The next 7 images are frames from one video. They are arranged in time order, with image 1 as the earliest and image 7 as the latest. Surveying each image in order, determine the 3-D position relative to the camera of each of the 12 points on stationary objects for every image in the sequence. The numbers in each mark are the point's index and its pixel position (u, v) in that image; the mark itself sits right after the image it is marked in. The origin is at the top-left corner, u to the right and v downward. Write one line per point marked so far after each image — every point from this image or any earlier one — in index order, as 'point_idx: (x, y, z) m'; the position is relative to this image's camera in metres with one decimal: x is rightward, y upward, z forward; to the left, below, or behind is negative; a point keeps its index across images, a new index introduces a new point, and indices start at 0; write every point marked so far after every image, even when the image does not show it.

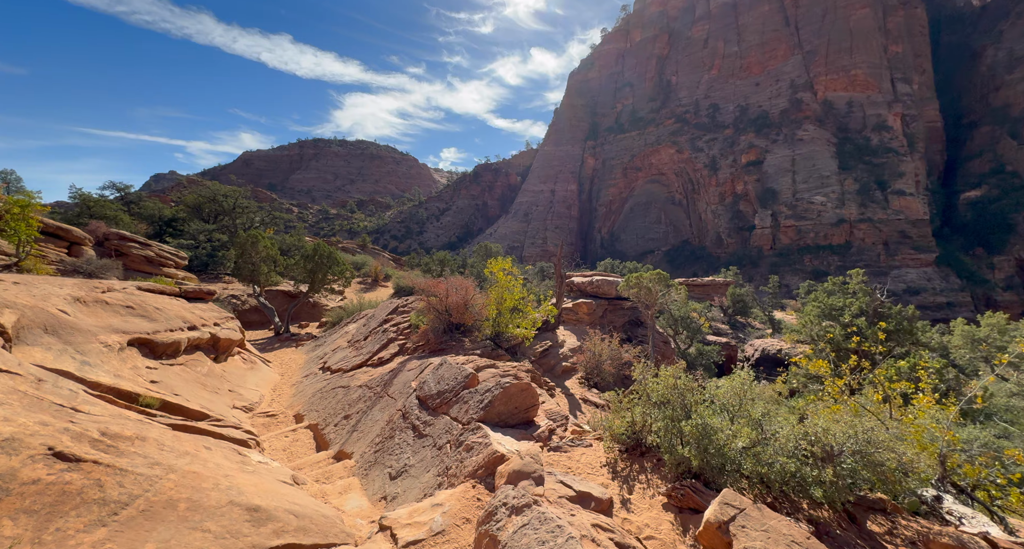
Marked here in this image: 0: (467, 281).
0: (-1.2, -0.2, +12.2) m
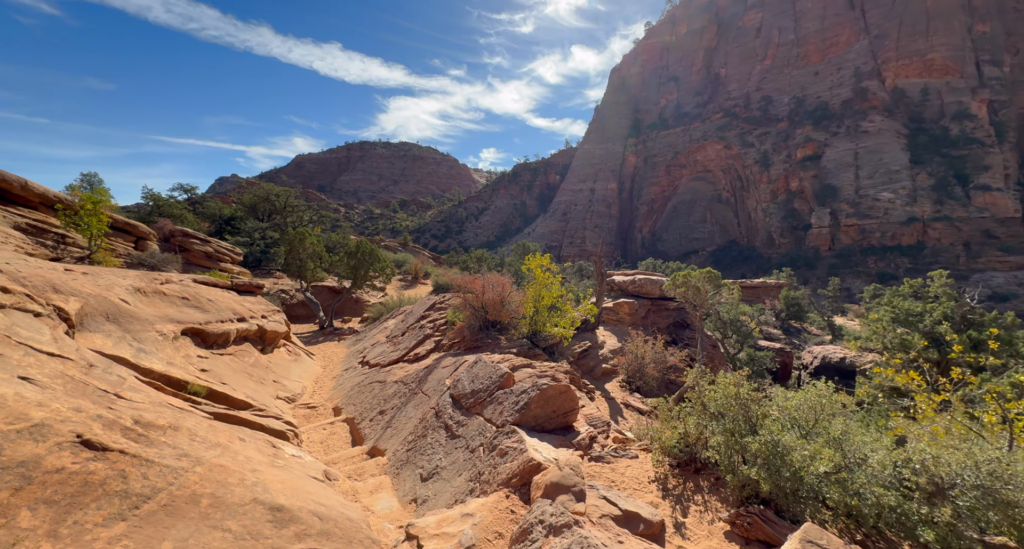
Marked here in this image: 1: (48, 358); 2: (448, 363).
0: (-0.2, -0.1, +11.9) m
1: (-5.6, -1.0, +5.8) m
2: (-1.3, -1.8, +9.6) m
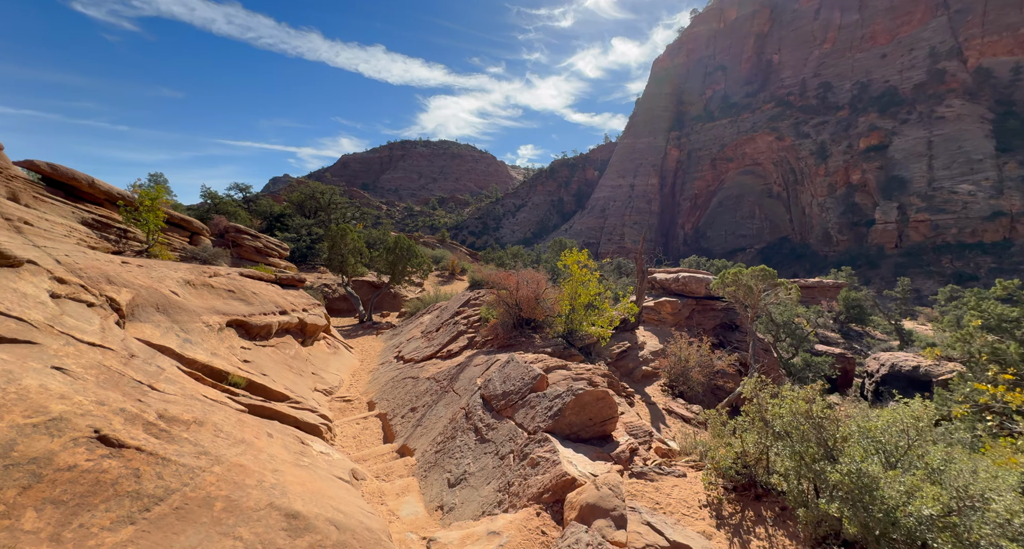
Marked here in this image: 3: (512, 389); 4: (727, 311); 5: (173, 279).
0: (+0.7, 0.0, +11.5) m
1: (-5.2, -0.9, +5.8) m
2: (-0.6, -1.7, +9.3) m
3: (0.0, -1.6, +6.5) m
4: (+6.3, -1.1, +13.8) m
5: (-8.9, -0.1, +12.6) m
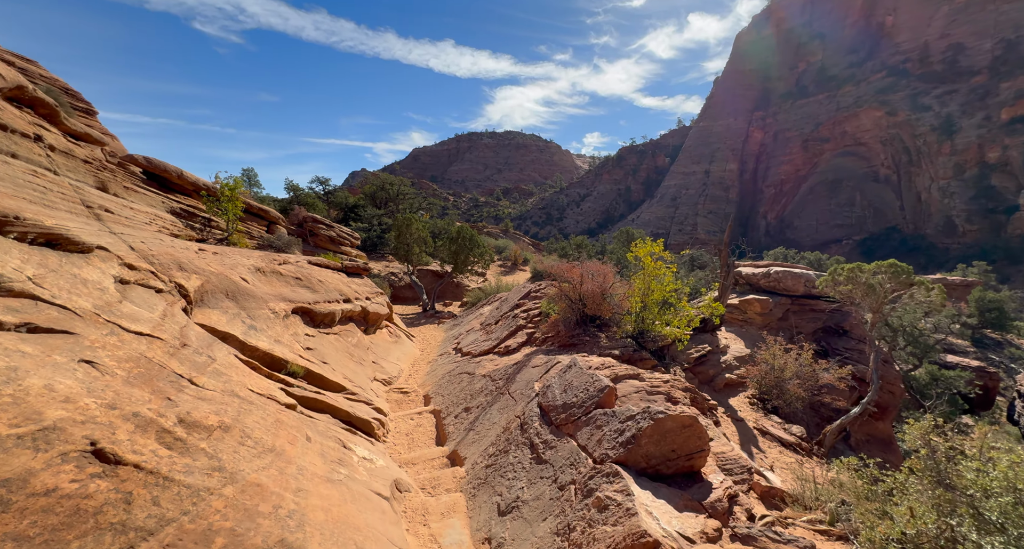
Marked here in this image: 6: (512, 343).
0: (+2.1, +0.2, +10.4) m
1: (-4.5, -0.7, +5.6) m
2: (+0.5, -1.6, +8.5) m
3: (+0.7, -1.5, +5.6) m
4: (+8.0, -1.0, +12.0) m
5: (-7.3, +0.2, +12.8) m
6: (0.0, -1.7, +11.9) m
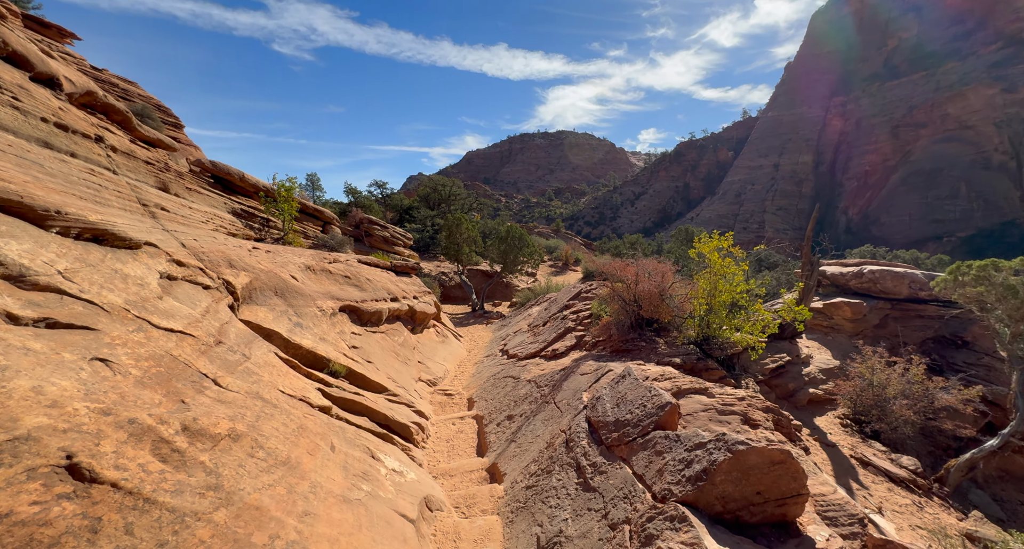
0: (+3.0, +0.2, +9.5) m
1: (-4.0, -0.7, +5.4) m
2: (+1.2, -1.5, +7.7) m
3: (+1.2, -1.4, +4.8) m
4: (+9.1, -1.0, +10.4) m
5: (-6.0, +0.3, +12.8) m
6: (+1.1, -1.7, +11.2) m
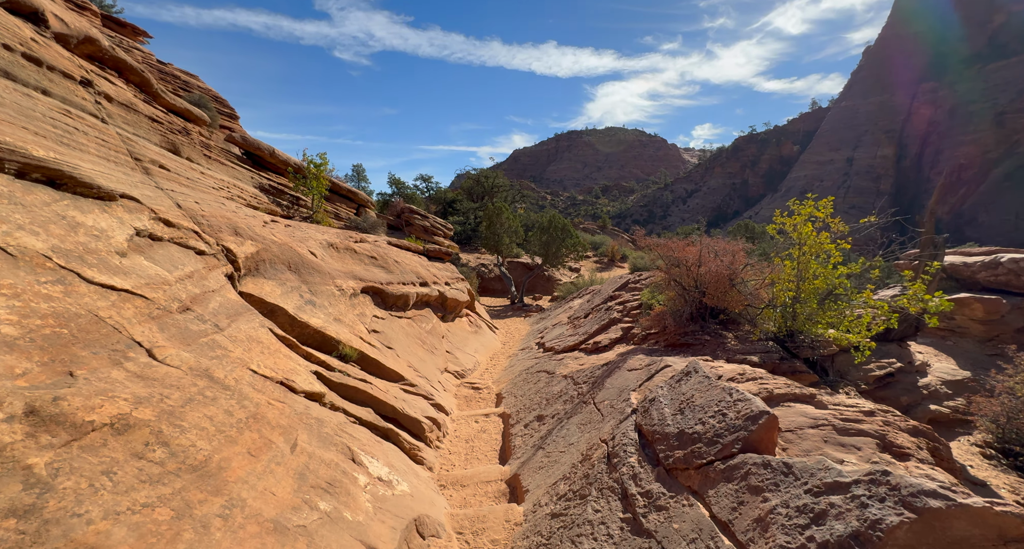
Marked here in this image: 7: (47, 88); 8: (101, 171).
0: (+3.6, +0.5, +7.8) m
1: (-3.8, -0.1, +4.3) m
2: (+1.6, -1.2, +6.2) m
3: (+1.3, -1.1, +3.3) m
4: (+9.7, -0.8, +8.1) m
5: (-5.0, +0.9, +11.9) m
6: (+1.9, -1.3, +9.6) m
7: (-6.1, +2.5, +6.3) m
8: (-5.4, +1.4, +6.3) m
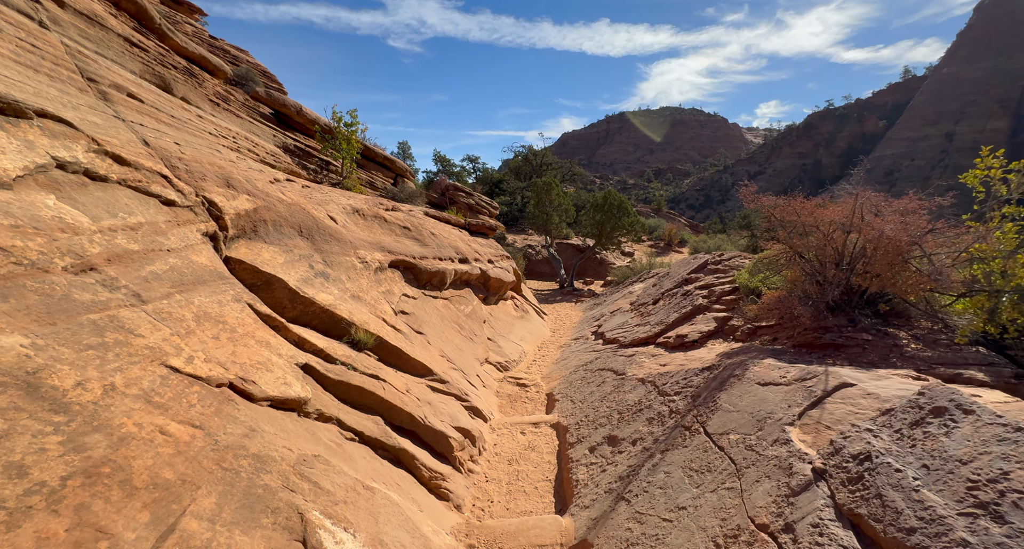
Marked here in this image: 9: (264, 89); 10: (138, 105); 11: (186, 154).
0: (+4.4, +0.9, +5.2) m
1: (-3.3, +0.3, +2.6) m
2: (+2.2, -0.8, +3.9) m
3: (+1.6, -0.8, +1.1) m
4: (+10.4, -0.6, +5.0) m
5: (-3.8, +1.5, +10.2) m
6: (+2.8, -0.9, +7.3) m
7: (-5.4, +3.0, +4.7) m
8: (-4.7, +1.9, +4.7) m
9: (-7.5, +5.6, +14.3) m
10: (-5.4, +2.4, +7.2) m
11: (-4.8, +1.7, +7.4) m
